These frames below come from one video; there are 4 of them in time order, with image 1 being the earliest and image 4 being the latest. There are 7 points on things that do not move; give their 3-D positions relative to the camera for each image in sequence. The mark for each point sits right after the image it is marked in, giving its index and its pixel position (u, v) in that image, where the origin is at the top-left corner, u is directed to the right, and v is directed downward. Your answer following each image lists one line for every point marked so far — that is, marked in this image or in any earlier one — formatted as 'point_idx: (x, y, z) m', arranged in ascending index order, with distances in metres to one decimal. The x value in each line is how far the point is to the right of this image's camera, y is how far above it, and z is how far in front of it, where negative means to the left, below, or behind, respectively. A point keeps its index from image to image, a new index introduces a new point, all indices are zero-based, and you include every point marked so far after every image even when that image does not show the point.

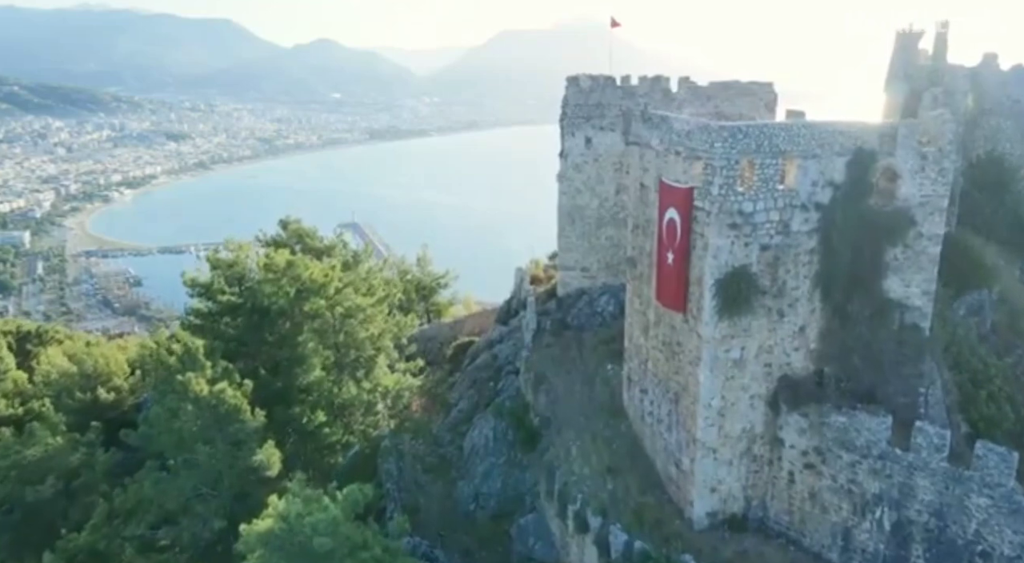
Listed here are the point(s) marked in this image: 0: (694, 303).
0: (+2.8, -0.3, +11.7) m
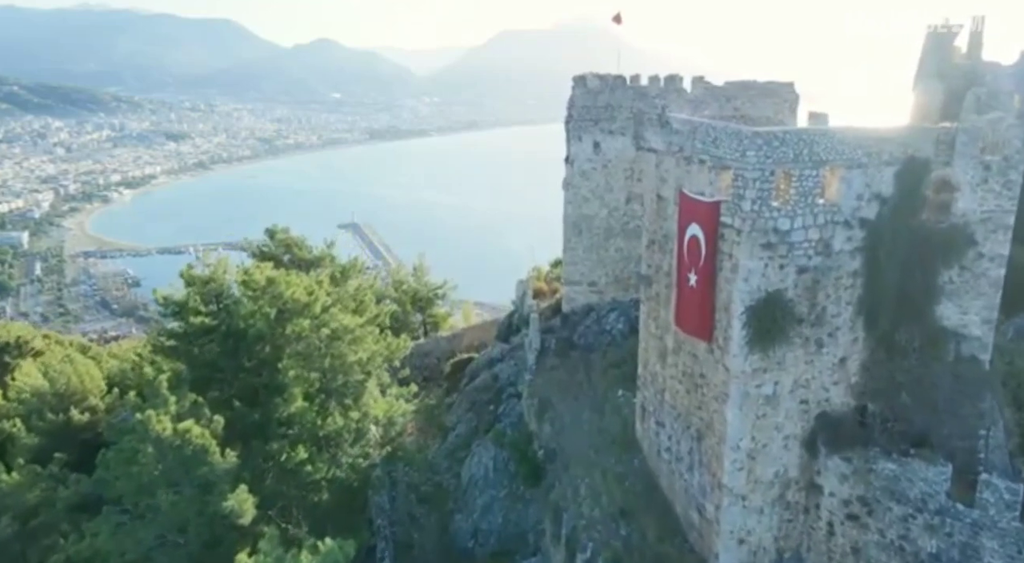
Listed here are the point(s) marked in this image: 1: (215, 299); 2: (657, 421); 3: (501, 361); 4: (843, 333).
0: (+2.9, -0.7, +10.4) m
1: (-5.8, -0.3, +14.7) m
2: (+2.4, -2.3, +12.6) m
3: (-0.3, -2.0, +19.1) m
4: (+4.5, -0.7, +10.3) m
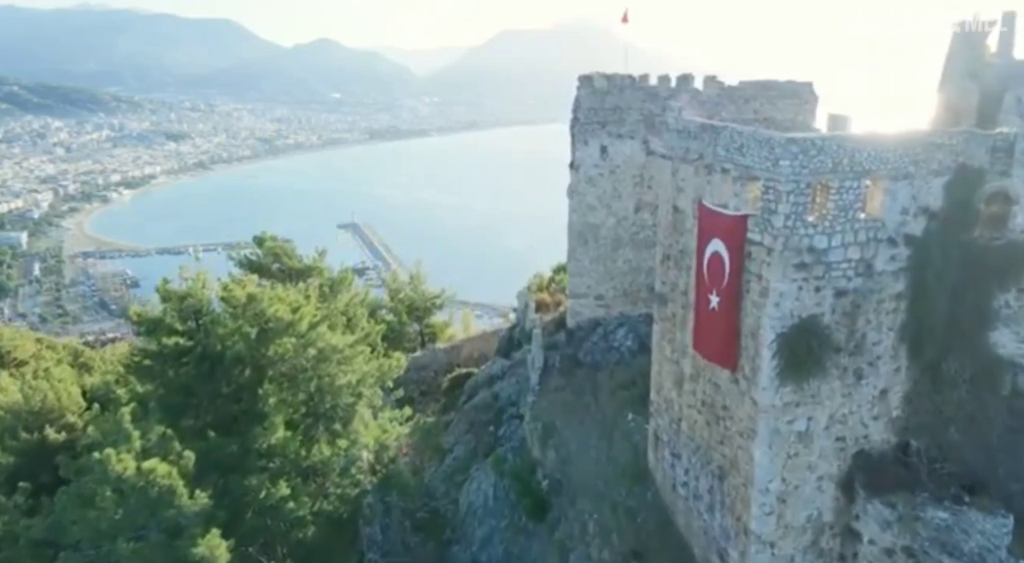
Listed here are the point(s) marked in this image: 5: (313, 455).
0: (+2.9, -1.0, +9.3) m
1: (-5.7, -0.6, +13.7) m
2: (+2.4, -2.6, +11.5) m
3: (-0.2, -2.3, +18.0) m
4: (+4.5, -1.0, +9.2) m
5: (-3.5, -3.1, +13.2) m
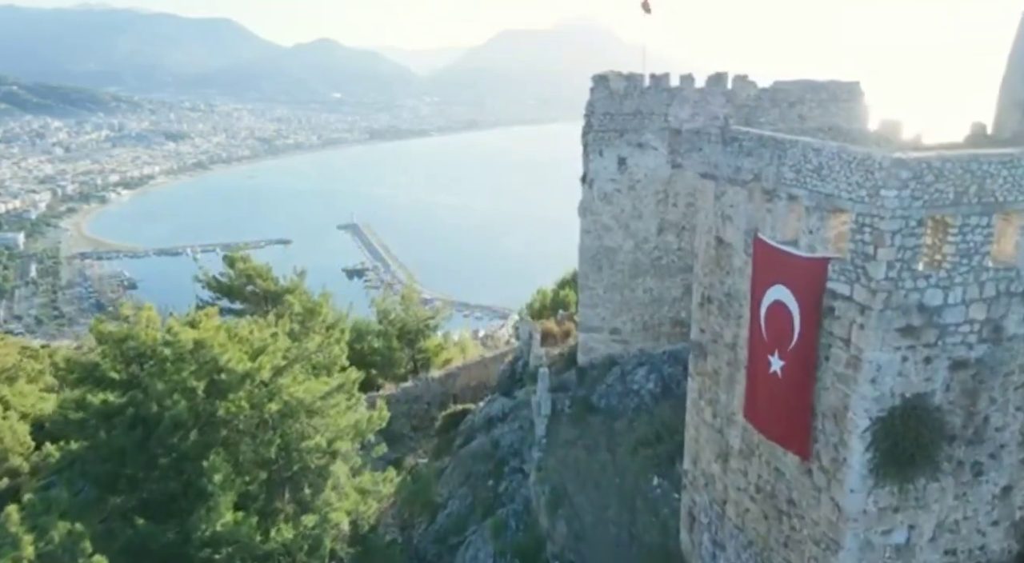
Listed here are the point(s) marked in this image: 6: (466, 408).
0: (+2.9, -1.6, +7.1) m
1: (-5.7, -1.2, +11.4) m
2: (+2.5, -3.2, +9.3) m
3: (-0.2, -2.9, +15.7) m
4: (+4.5, -1.6, +6.9) m
5: (-3.4, -3.6, +10.9) m
6: (-1.1, -3.0, +18.3) m
